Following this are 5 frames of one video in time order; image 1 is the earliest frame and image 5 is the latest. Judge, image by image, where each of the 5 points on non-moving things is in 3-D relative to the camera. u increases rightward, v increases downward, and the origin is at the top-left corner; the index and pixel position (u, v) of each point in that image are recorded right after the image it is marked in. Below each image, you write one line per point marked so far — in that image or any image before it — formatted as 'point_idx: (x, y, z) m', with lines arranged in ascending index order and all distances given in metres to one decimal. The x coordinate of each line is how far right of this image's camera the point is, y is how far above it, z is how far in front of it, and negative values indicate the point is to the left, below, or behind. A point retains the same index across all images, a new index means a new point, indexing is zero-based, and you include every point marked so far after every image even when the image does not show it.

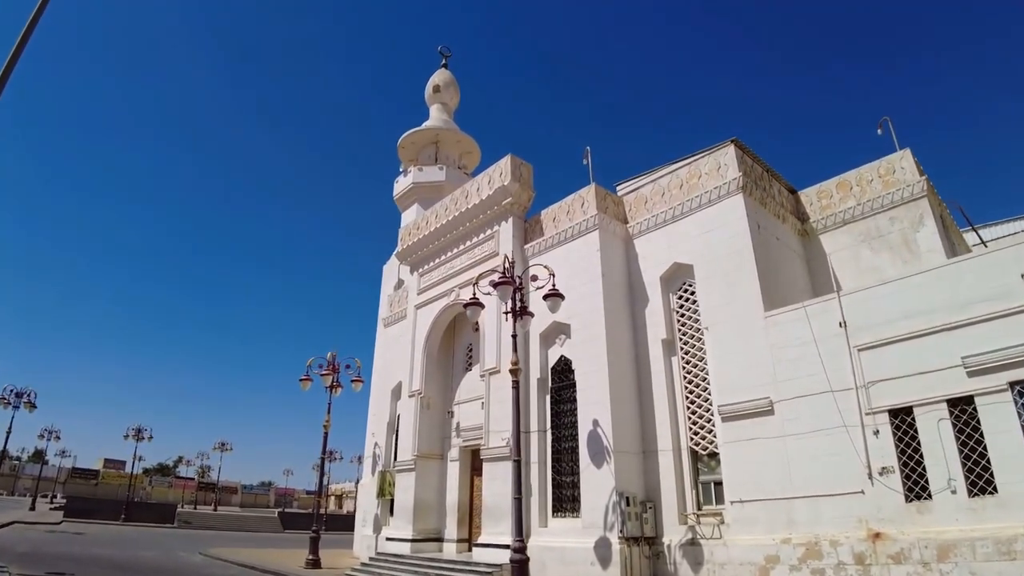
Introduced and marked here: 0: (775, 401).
0: (+3.9, -1.7, +8.6) m
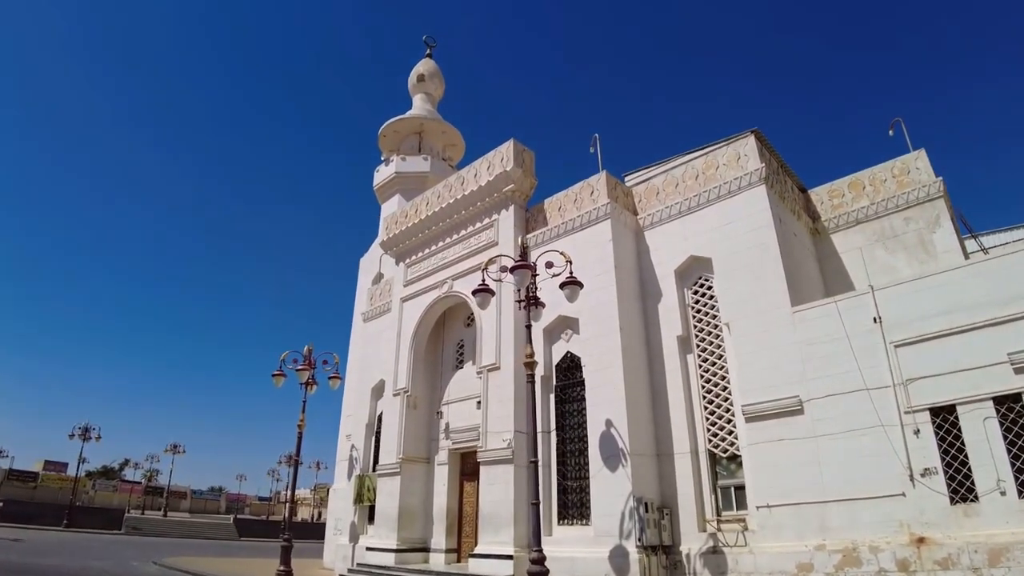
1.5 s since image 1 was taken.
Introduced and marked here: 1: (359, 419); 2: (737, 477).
0: (+4.1, -1.6, +8.2) m
1: (-3.6, -3.1, +13.9) m
2: (+3.3, -2.8, +8.7) m
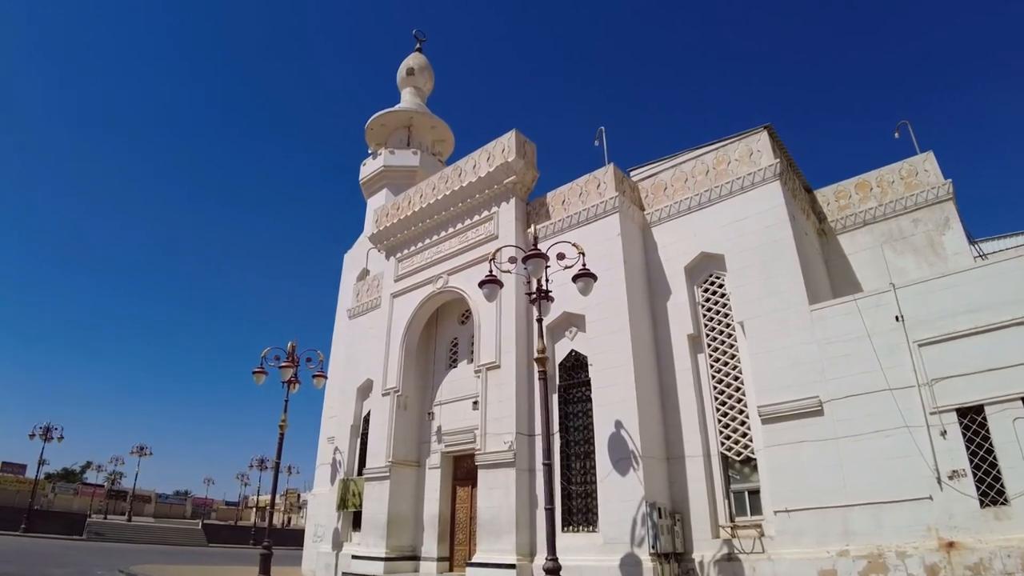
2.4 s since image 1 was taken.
0: (+4.2, -1.5, +7.9) m
1: (-3.7, -3.0, +13.2) m
2: (+3.4, -2.7, +8.4) m
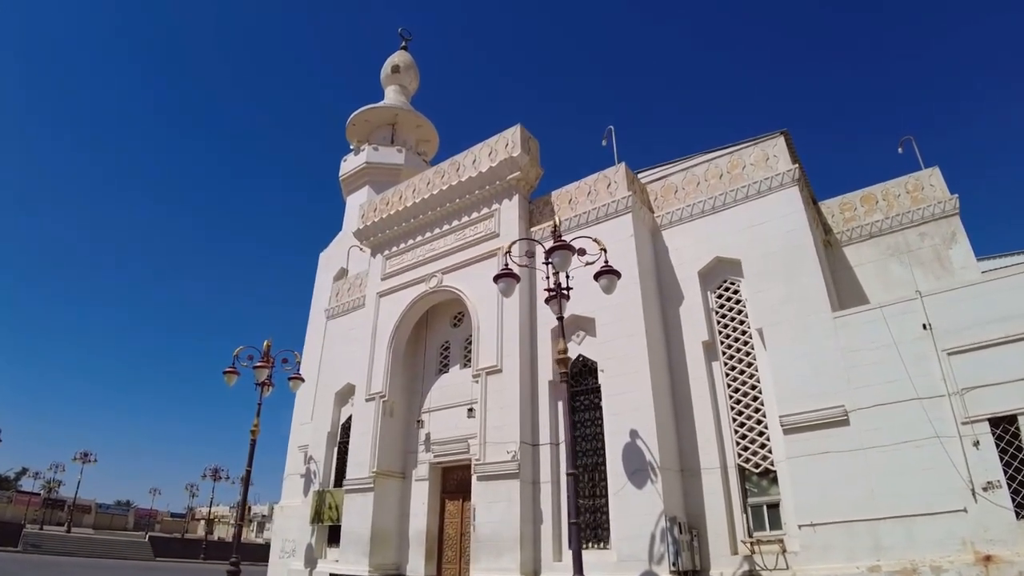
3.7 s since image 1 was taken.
0: (+4.4, -1.6, +7.7) m
1: (-4.0, -2.9, +12.2) m
2: (+3.5, -2.8, +8.0) m
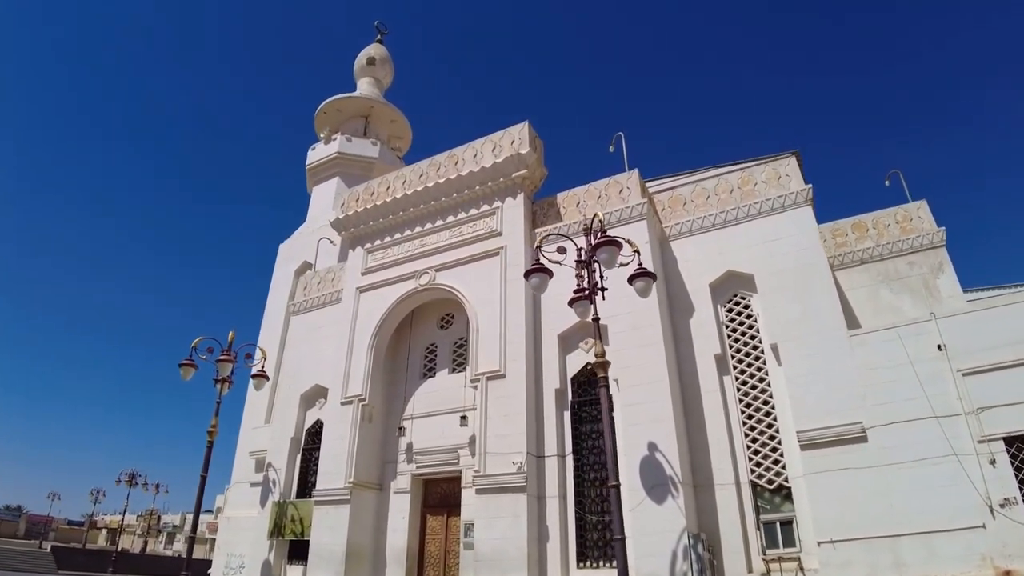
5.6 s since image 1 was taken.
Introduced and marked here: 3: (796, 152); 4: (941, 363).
0: (+4.6, -1.8, +7.6) m
1: (-4.3, -2.7, +11.1) m
2: (+3.6, -3.0, +7.8) m
3: (+4.6, +2.2, +9.7) m
4: (+5.5, -1.0, +7.6) m
